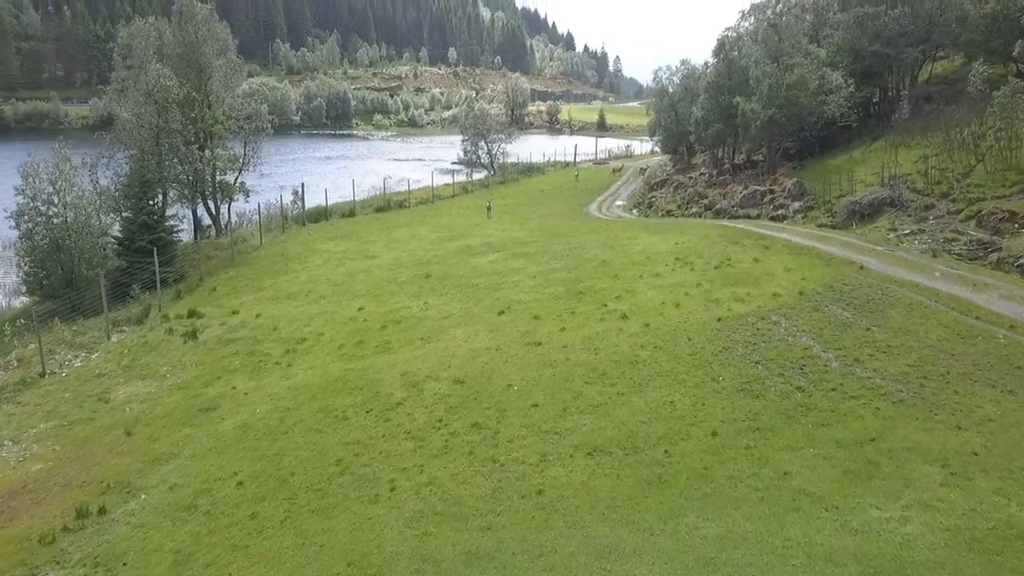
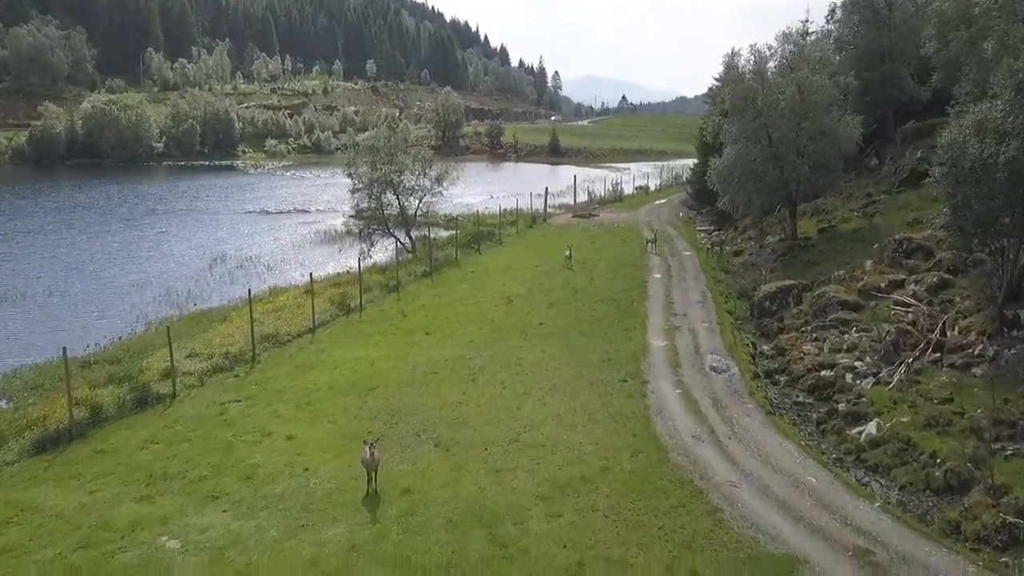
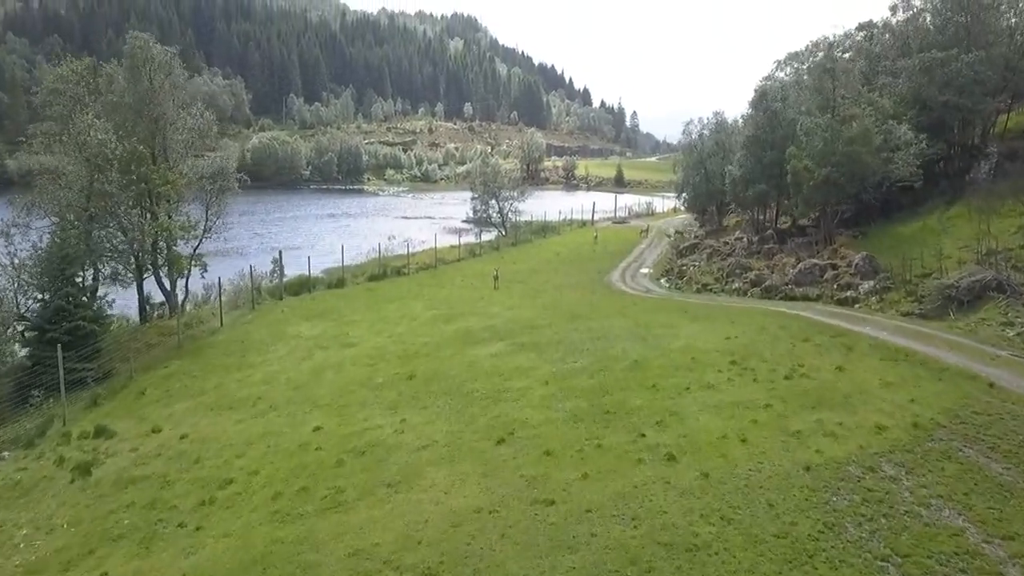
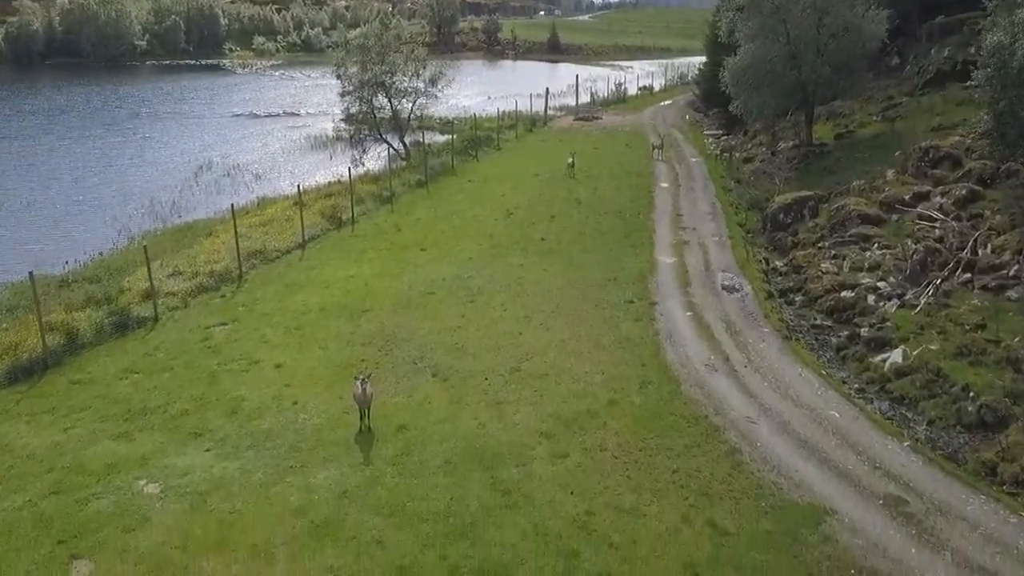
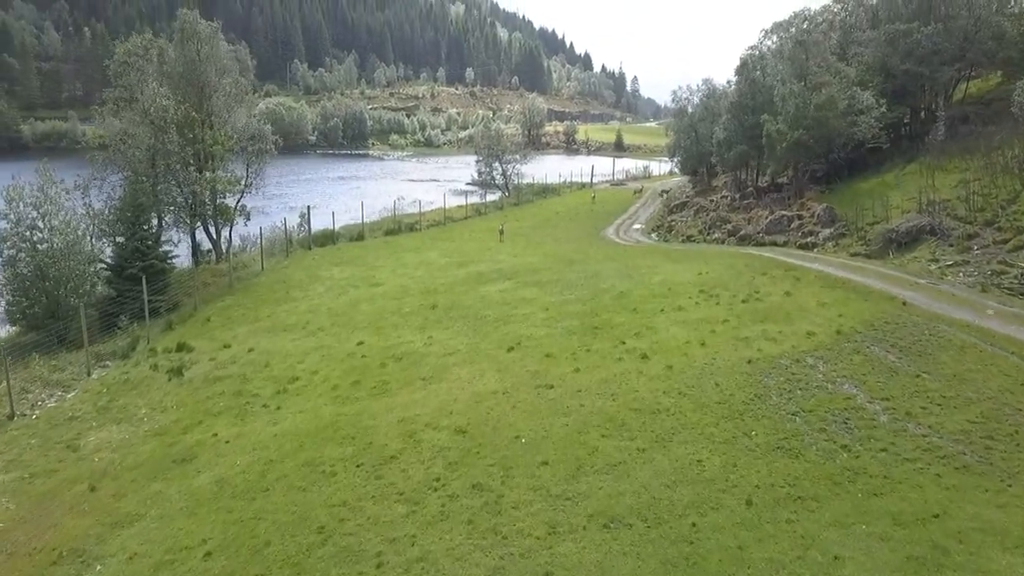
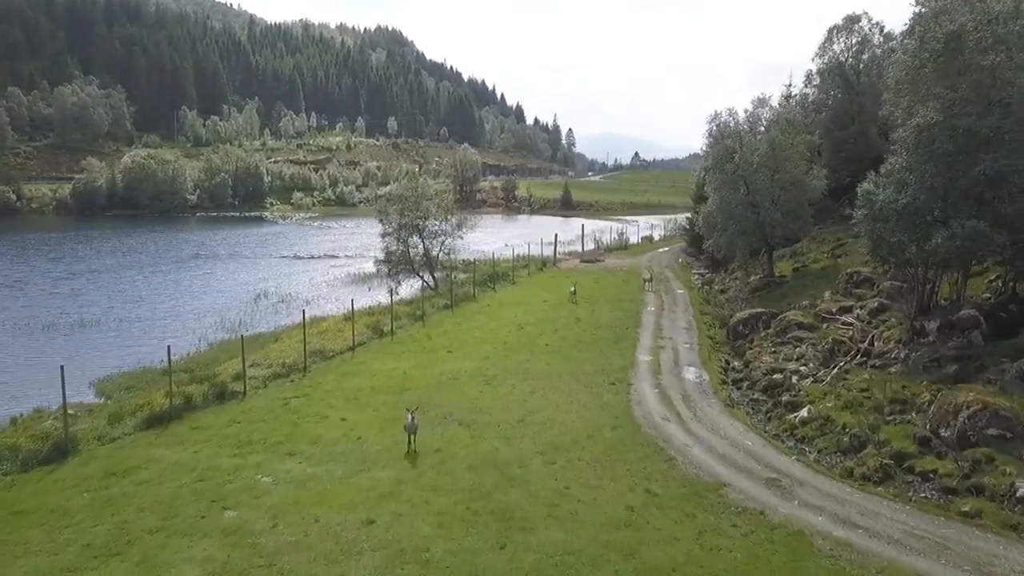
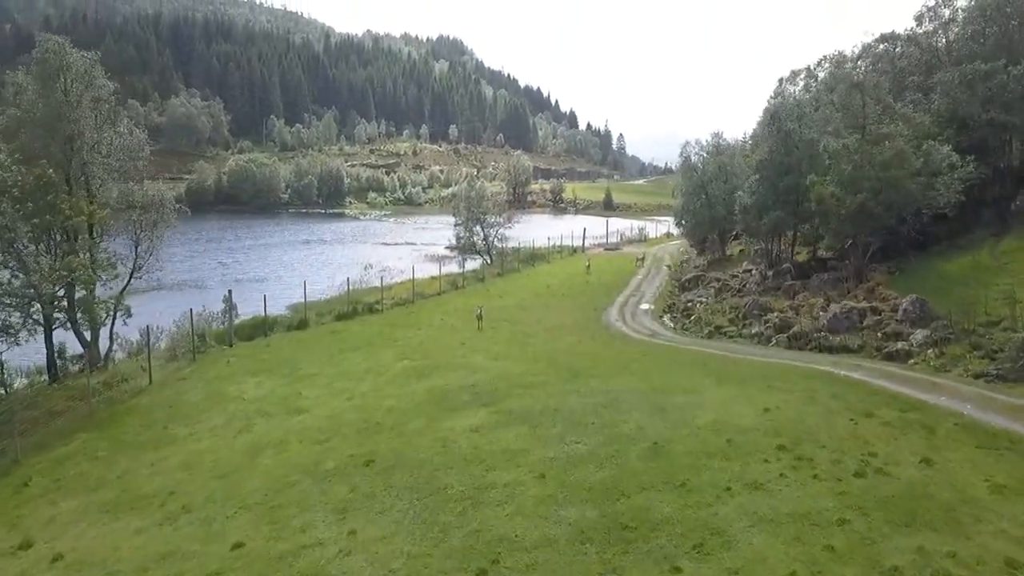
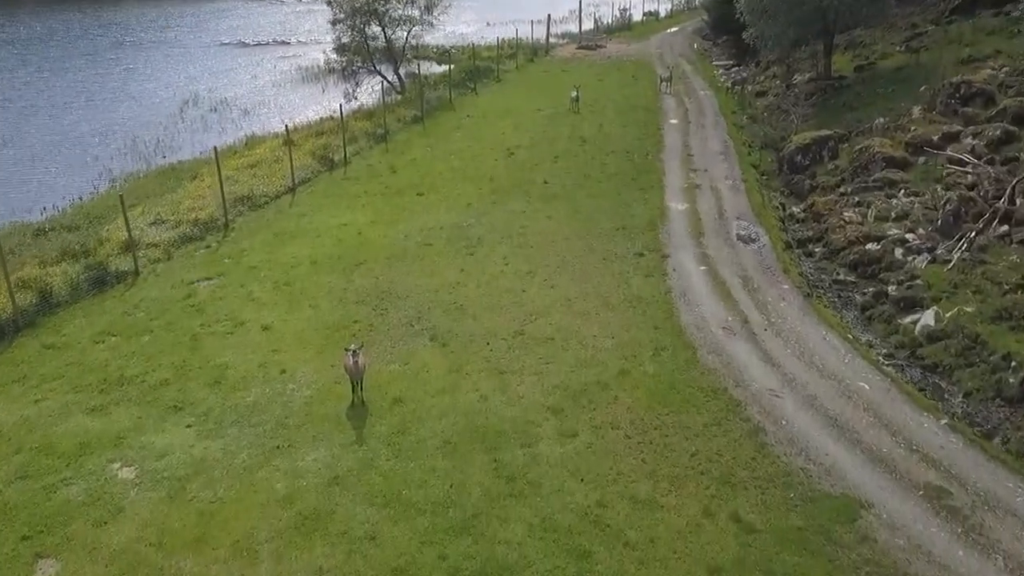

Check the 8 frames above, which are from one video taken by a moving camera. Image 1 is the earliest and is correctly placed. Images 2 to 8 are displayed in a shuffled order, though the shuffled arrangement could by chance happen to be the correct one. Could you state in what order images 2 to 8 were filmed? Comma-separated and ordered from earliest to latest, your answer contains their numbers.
5, 3, 7, 6, 2, 4, 8
